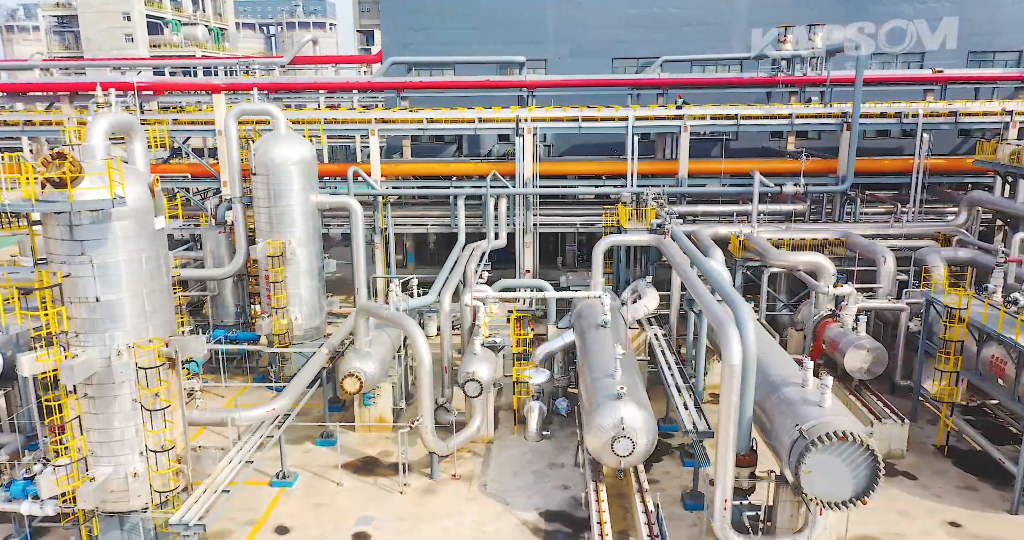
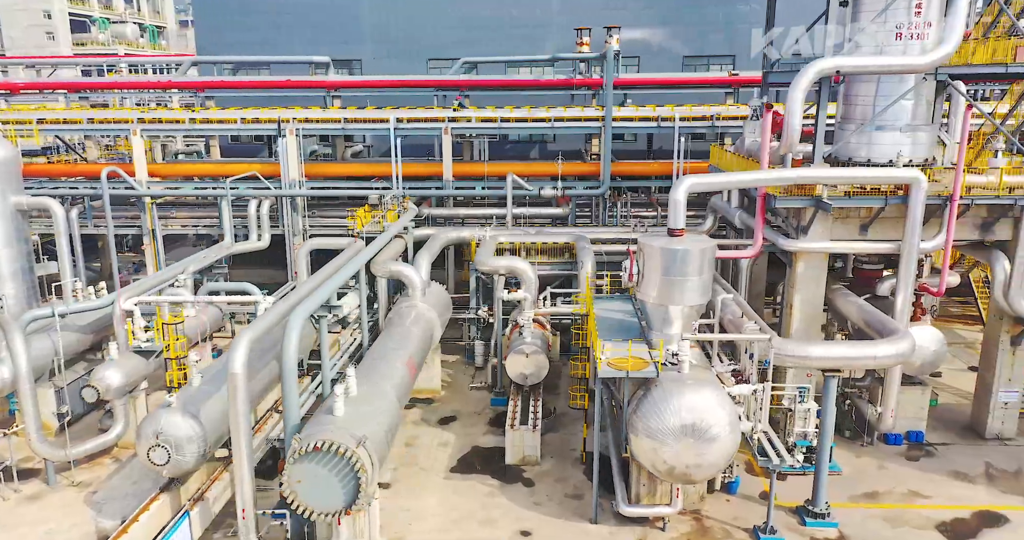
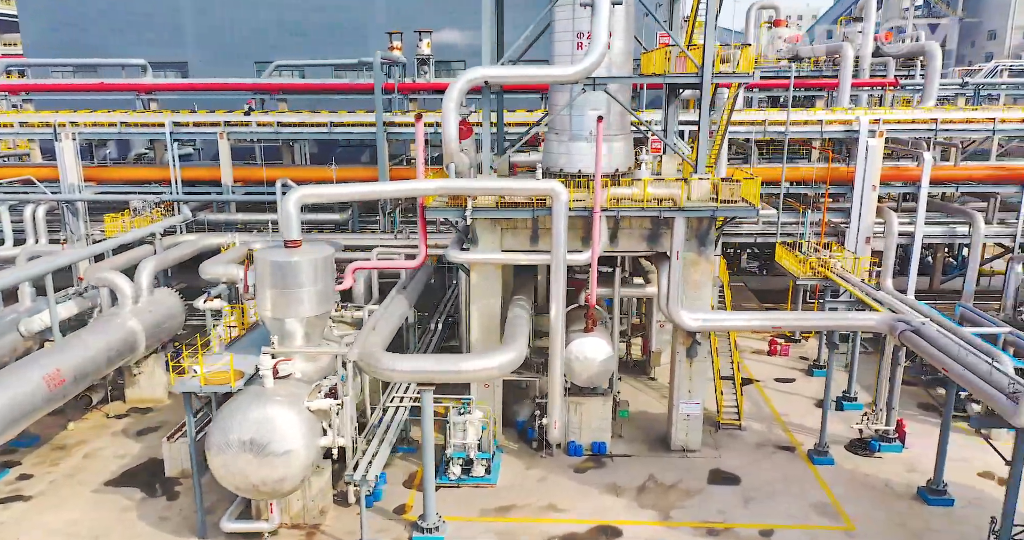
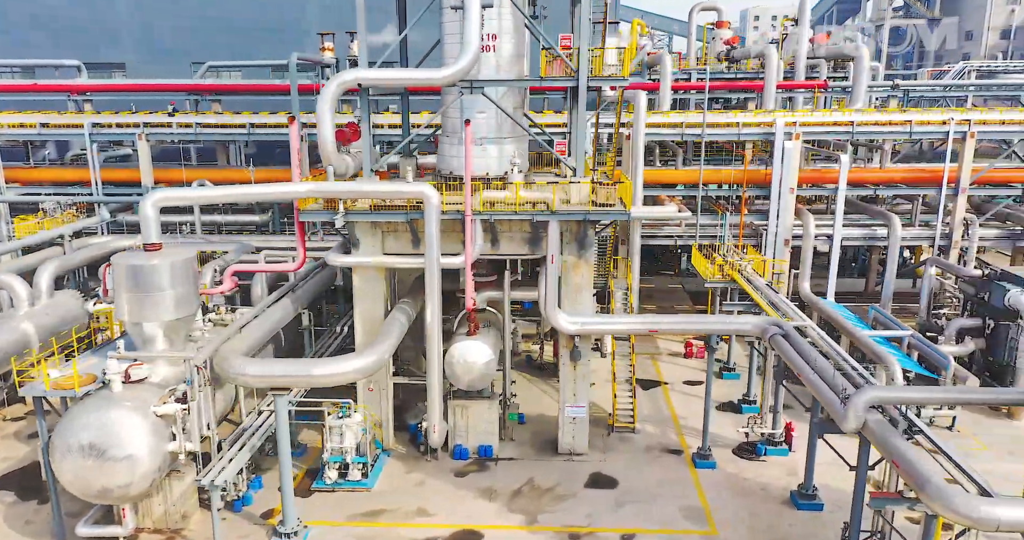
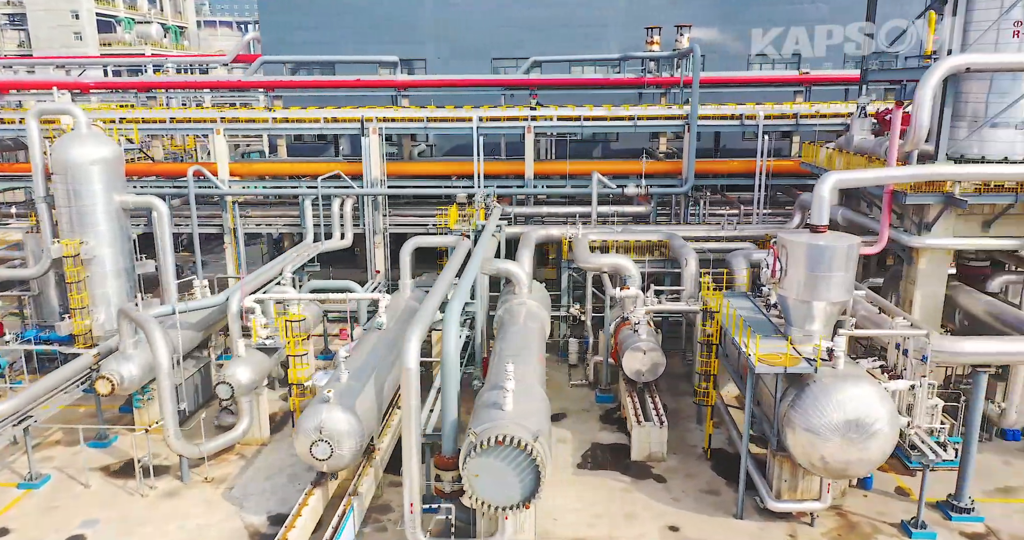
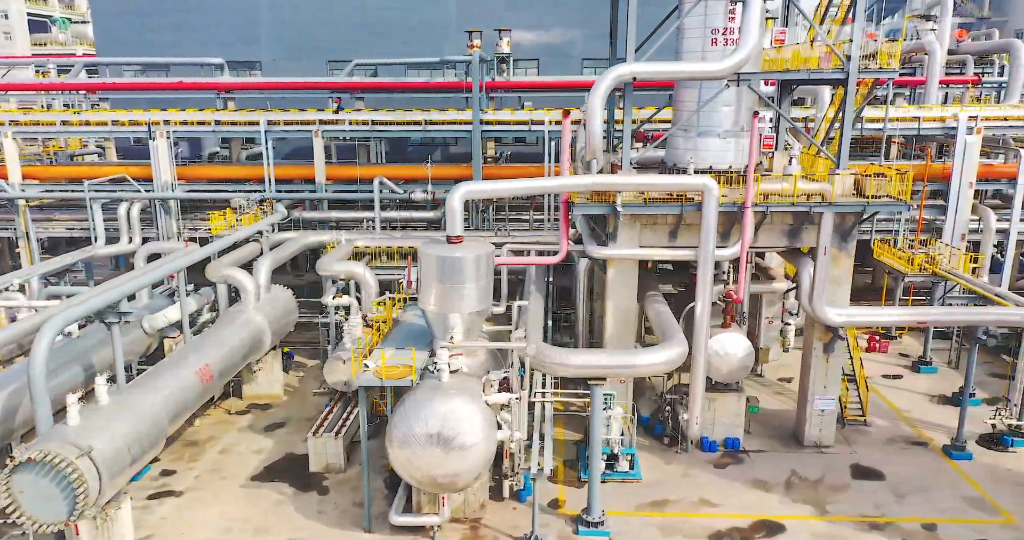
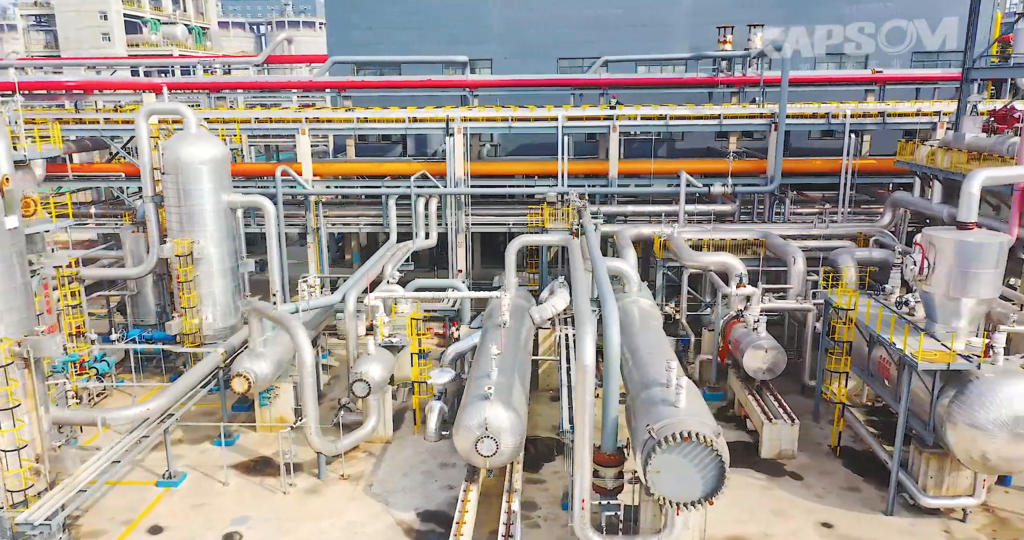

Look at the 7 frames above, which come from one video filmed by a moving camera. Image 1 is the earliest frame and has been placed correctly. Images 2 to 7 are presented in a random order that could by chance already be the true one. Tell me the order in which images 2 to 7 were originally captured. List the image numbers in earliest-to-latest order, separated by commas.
7, 5, 2, 6, 3, 4
